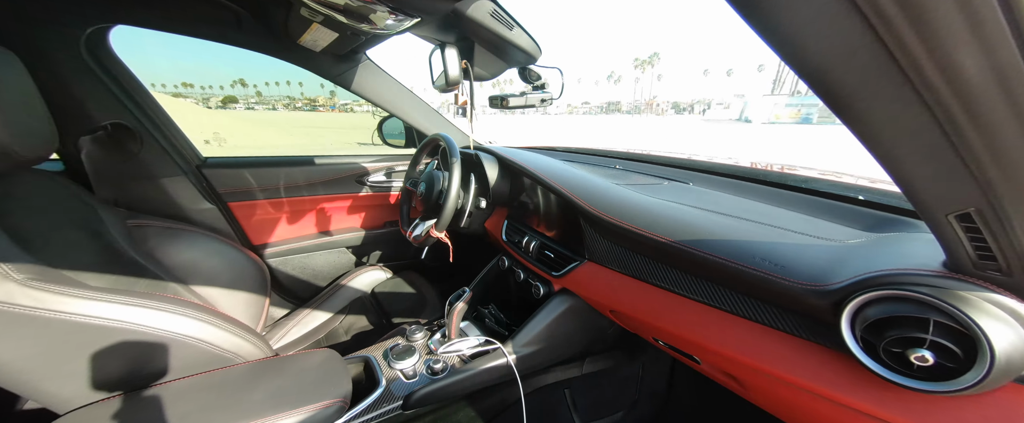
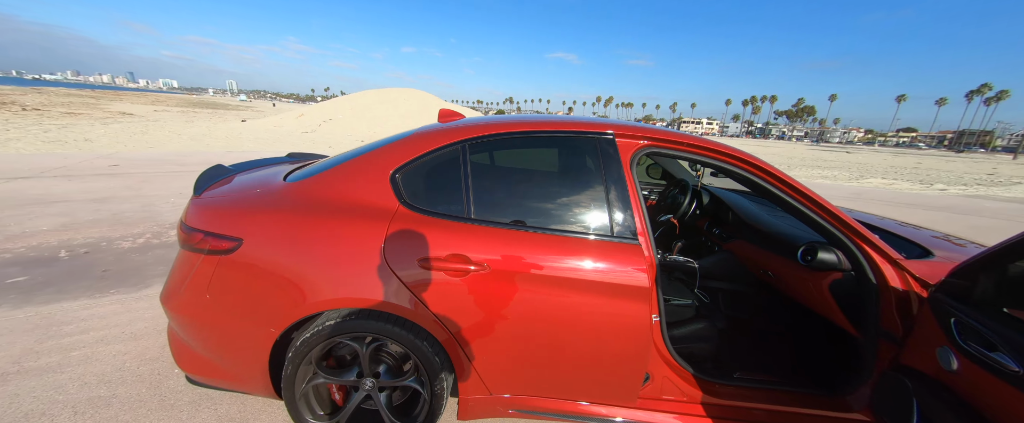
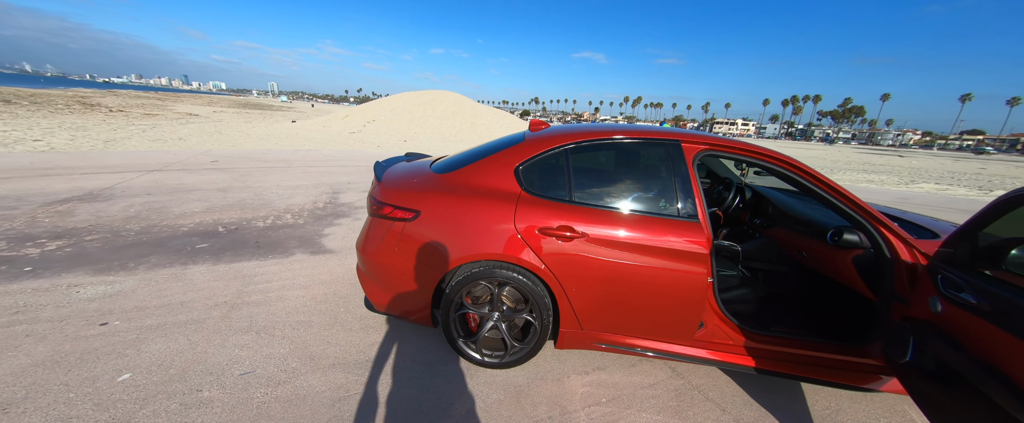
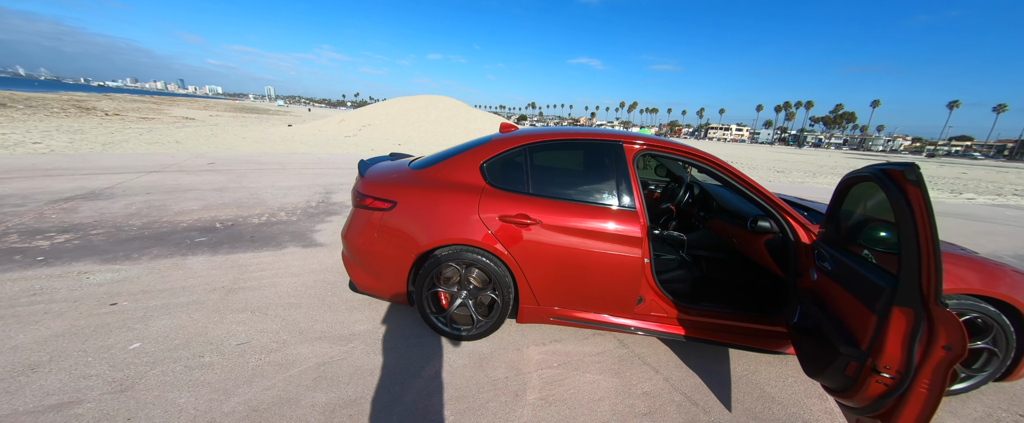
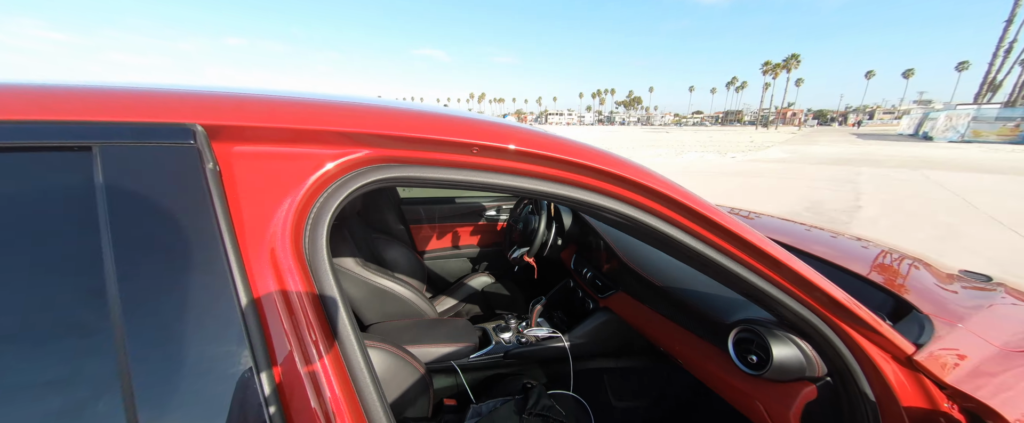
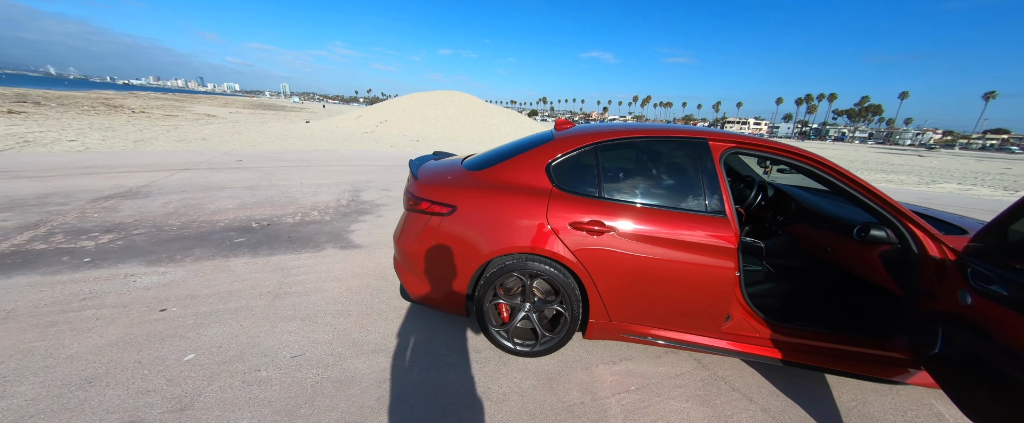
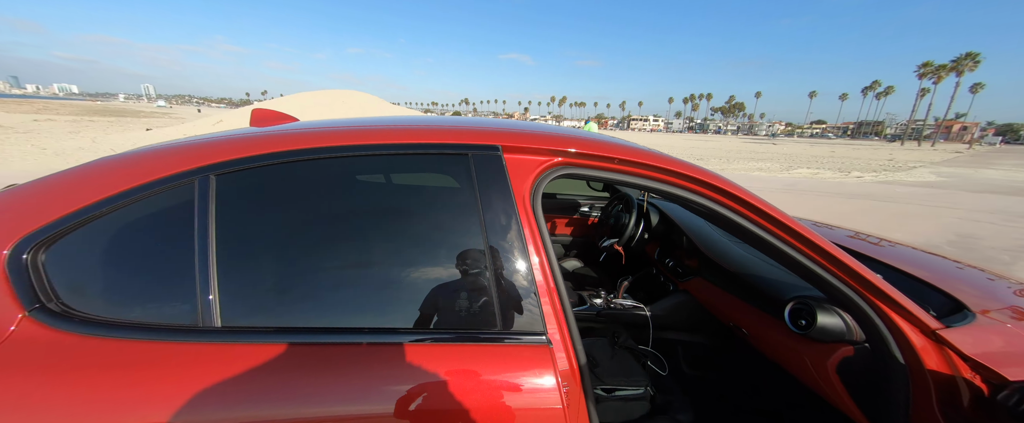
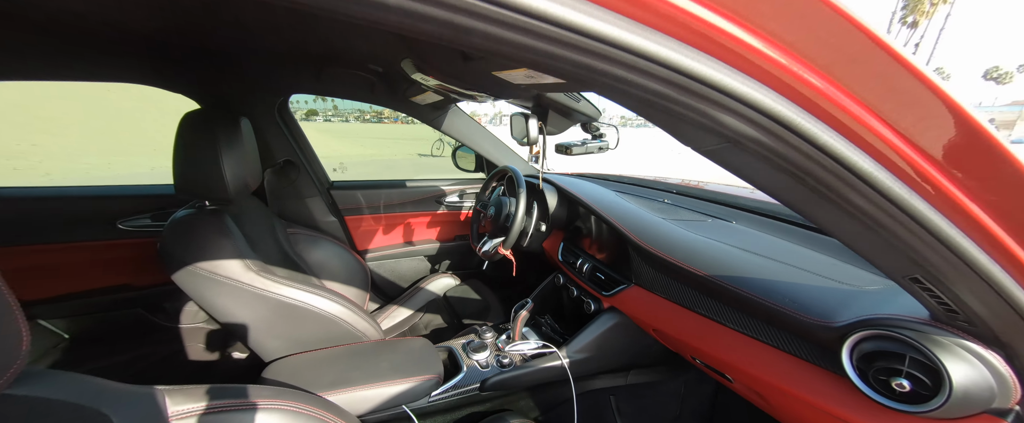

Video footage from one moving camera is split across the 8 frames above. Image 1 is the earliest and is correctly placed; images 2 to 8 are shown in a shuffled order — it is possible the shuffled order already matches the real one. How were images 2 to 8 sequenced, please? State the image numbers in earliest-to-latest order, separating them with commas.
8, 5, 7, 2, 3, 4, 6
